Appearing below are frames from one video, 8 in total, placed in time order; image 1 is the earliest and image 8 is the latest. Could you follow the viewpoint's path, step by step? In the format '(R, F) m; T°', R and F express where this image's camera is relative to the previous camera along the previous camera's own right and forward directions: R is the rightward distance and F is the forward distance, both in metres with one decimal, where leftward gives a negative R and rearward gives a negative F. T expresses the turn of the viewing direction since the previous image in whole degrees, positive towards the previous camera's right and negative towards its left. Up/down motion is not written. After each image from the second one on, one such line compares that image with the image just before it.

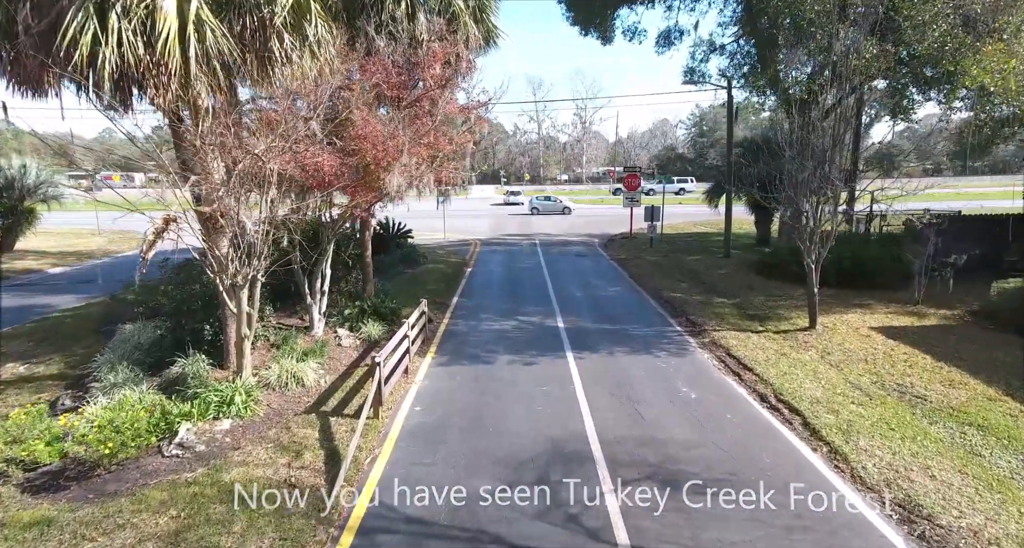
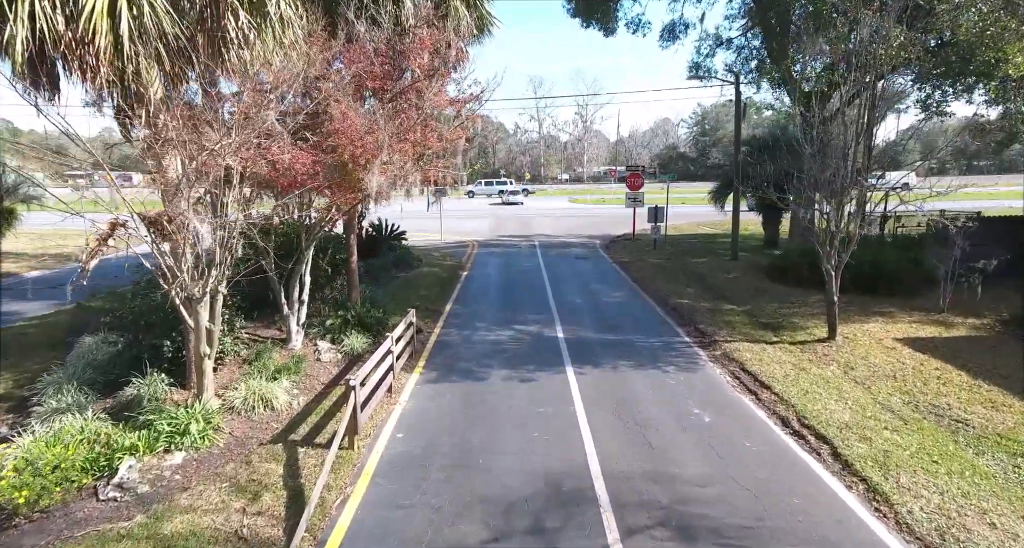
(+0.1, +0.9) m; 0°
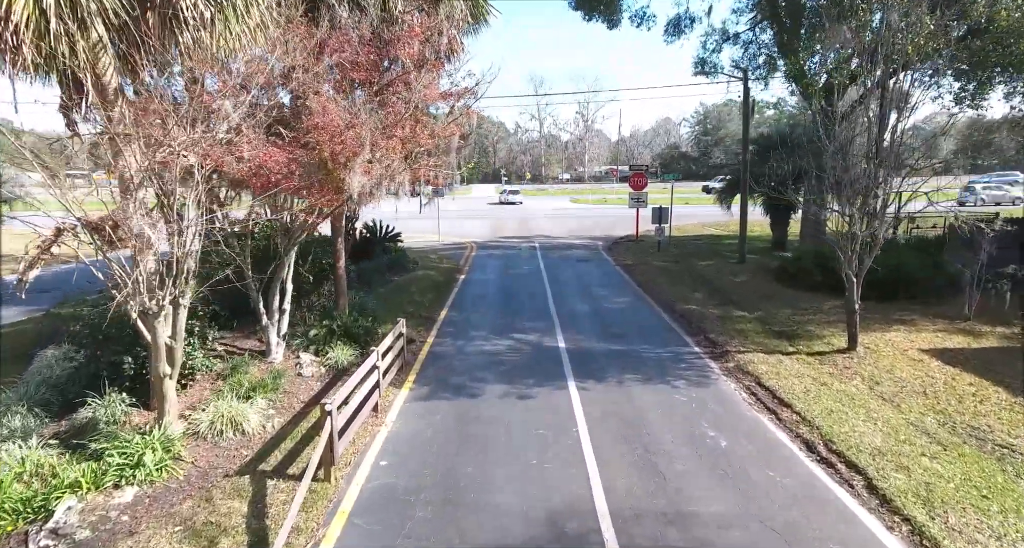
(+0.1, +0.7) m; 0°
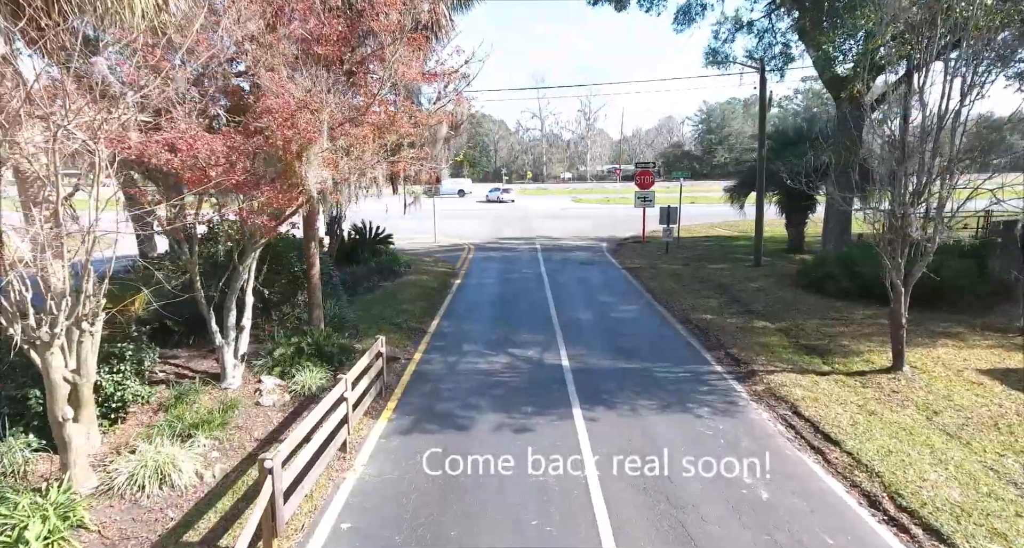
(+0.1, +1.3) m; 0°
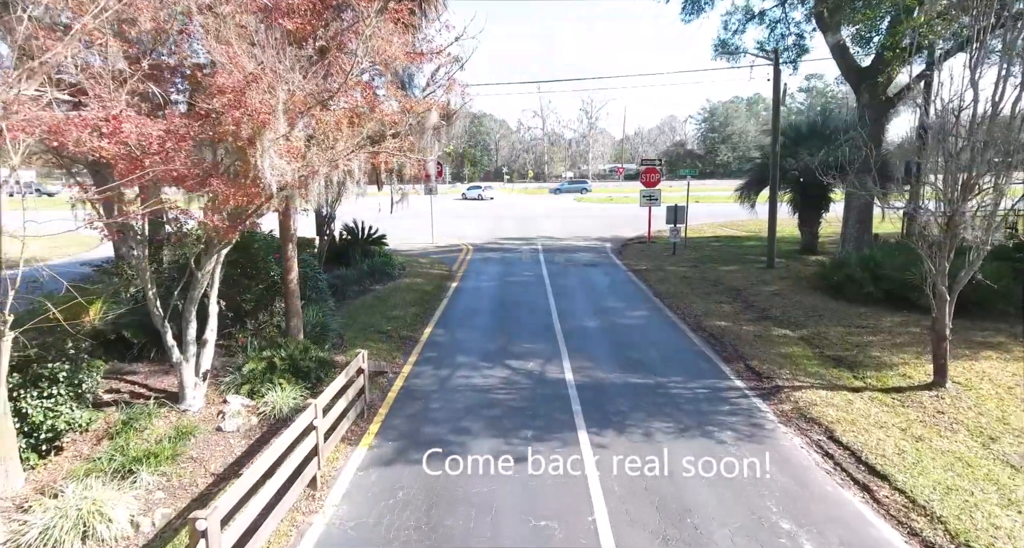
(0.0, +0.9) m; 0°
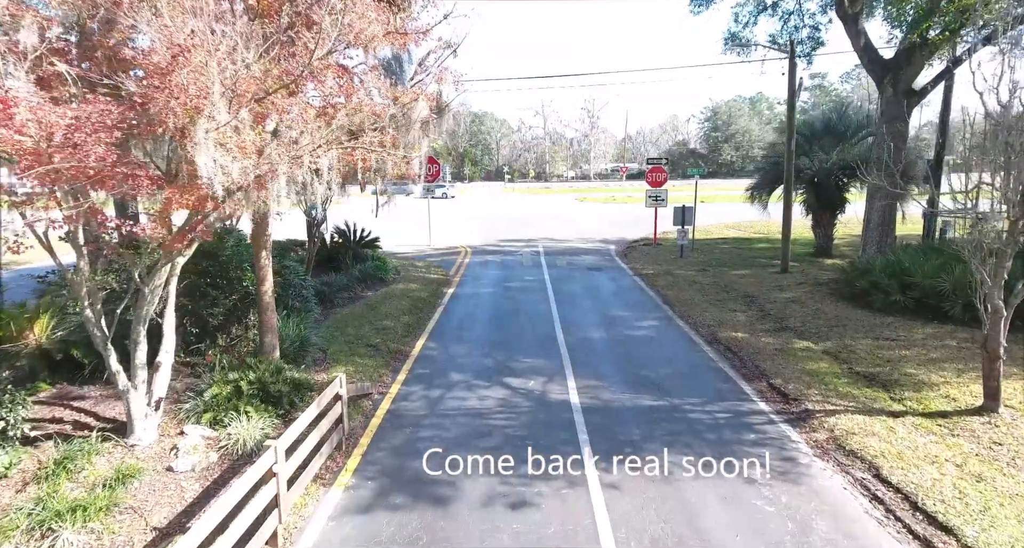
(0.0, +0.9) m; 0°
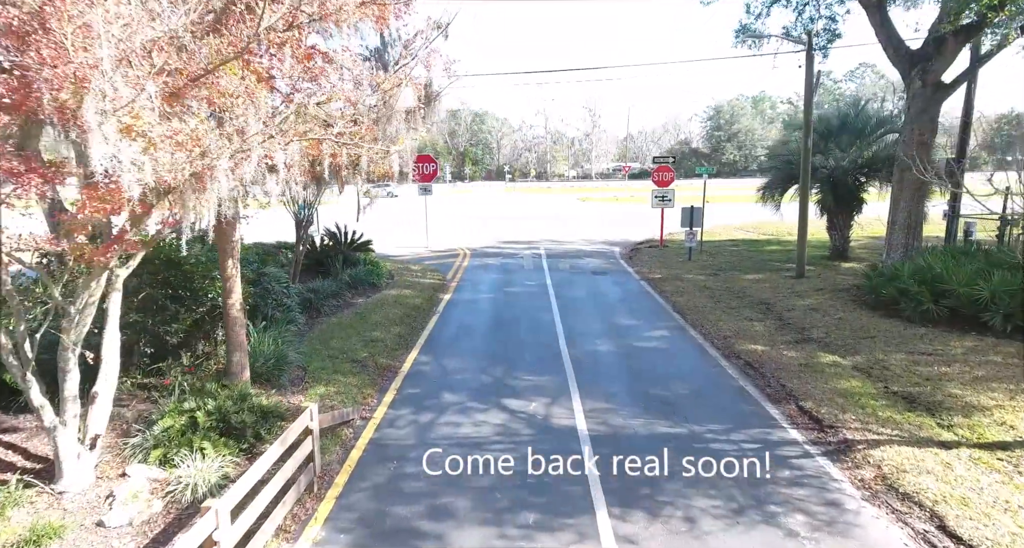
(0.0, +0.9) m; 0°
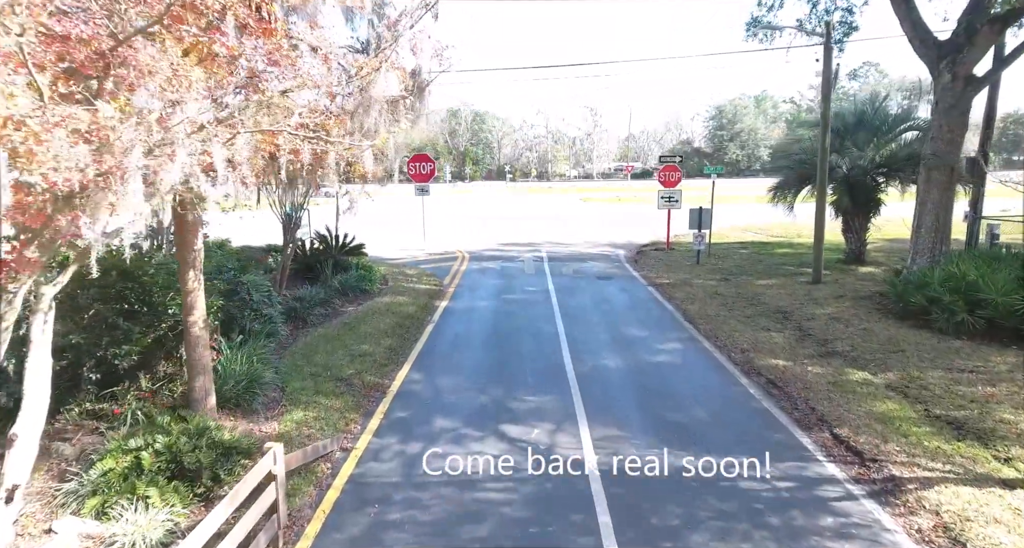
(0.0, +0.9) m; 0°
